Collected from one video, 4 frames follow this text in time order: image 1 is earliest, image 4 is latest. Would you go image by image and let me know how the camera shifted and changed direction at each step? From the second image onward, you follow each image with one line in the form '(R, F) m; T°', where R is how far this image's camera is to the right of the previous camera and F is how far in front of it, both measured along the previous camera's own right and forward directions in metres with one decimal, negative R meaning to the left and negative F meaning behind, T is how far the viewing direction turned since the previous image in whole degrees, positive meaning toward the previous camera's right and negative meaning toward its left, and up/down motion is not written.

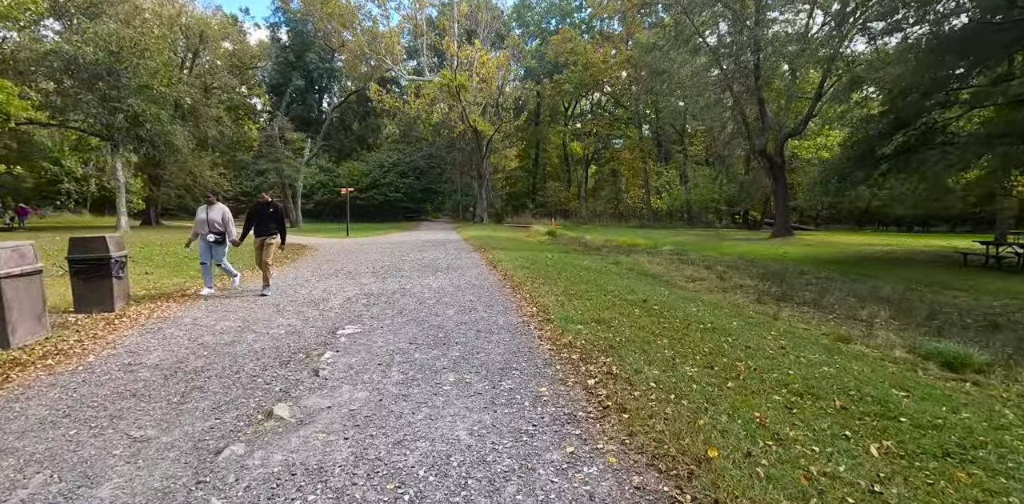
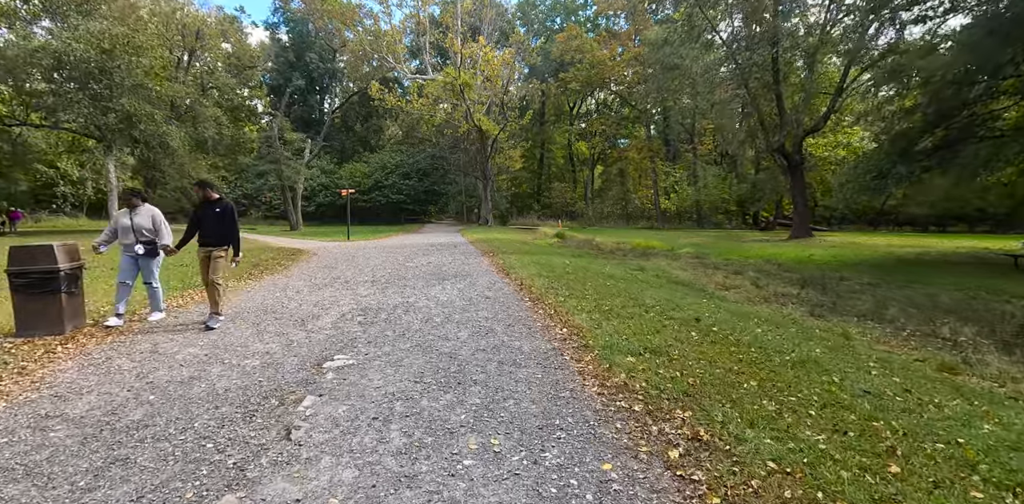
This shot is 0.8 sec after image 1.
(-0.2, +0.9) m; 0°
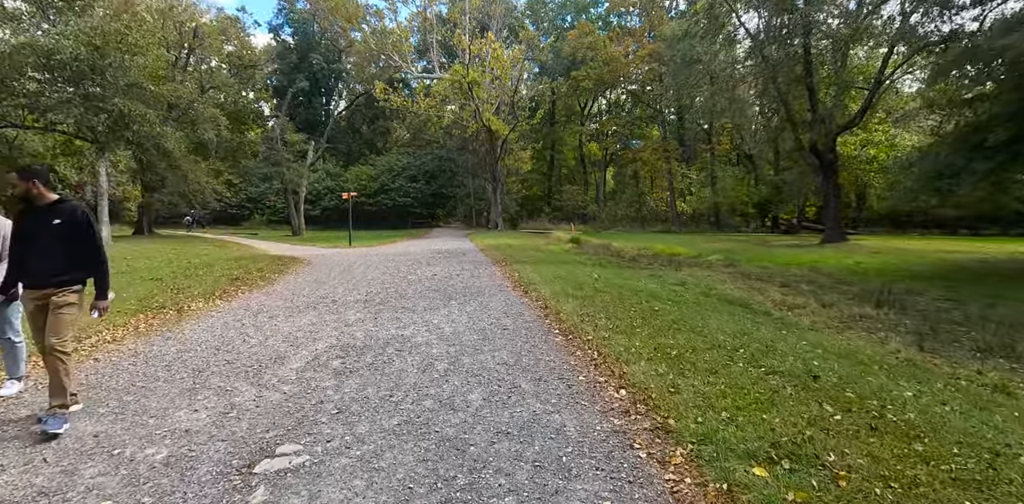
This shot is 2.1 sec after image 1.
(-0.2, +1.4) m; -1°
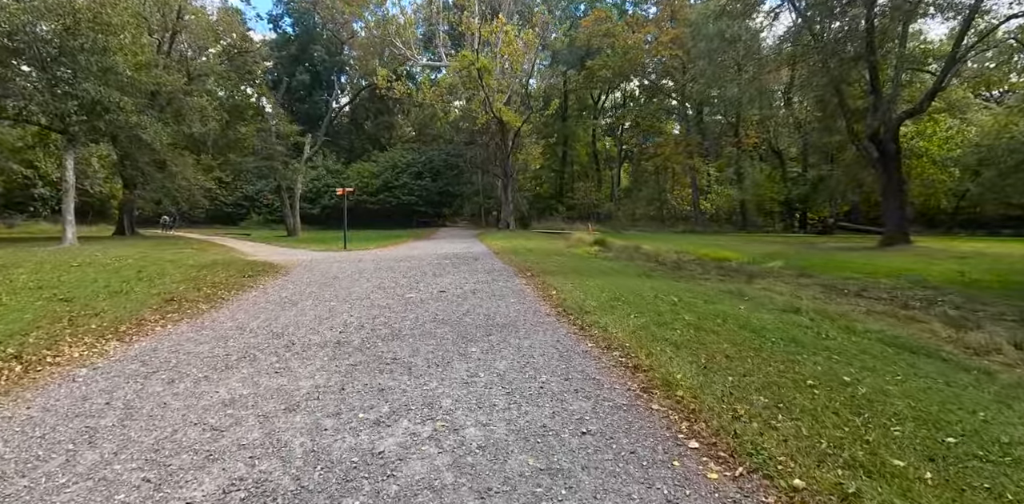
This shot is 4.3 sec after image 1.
(-0.4, +2.4) m; -1°
